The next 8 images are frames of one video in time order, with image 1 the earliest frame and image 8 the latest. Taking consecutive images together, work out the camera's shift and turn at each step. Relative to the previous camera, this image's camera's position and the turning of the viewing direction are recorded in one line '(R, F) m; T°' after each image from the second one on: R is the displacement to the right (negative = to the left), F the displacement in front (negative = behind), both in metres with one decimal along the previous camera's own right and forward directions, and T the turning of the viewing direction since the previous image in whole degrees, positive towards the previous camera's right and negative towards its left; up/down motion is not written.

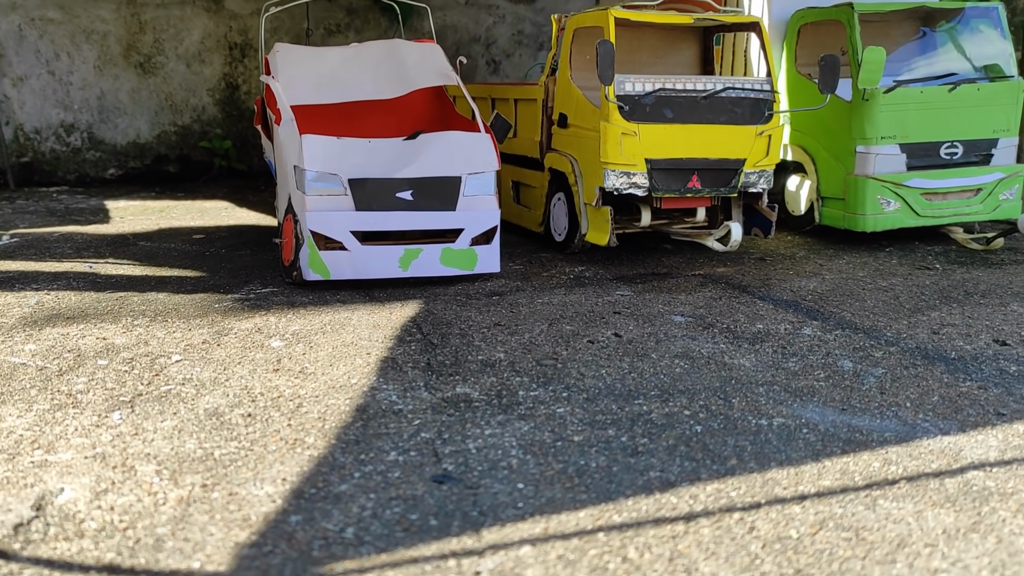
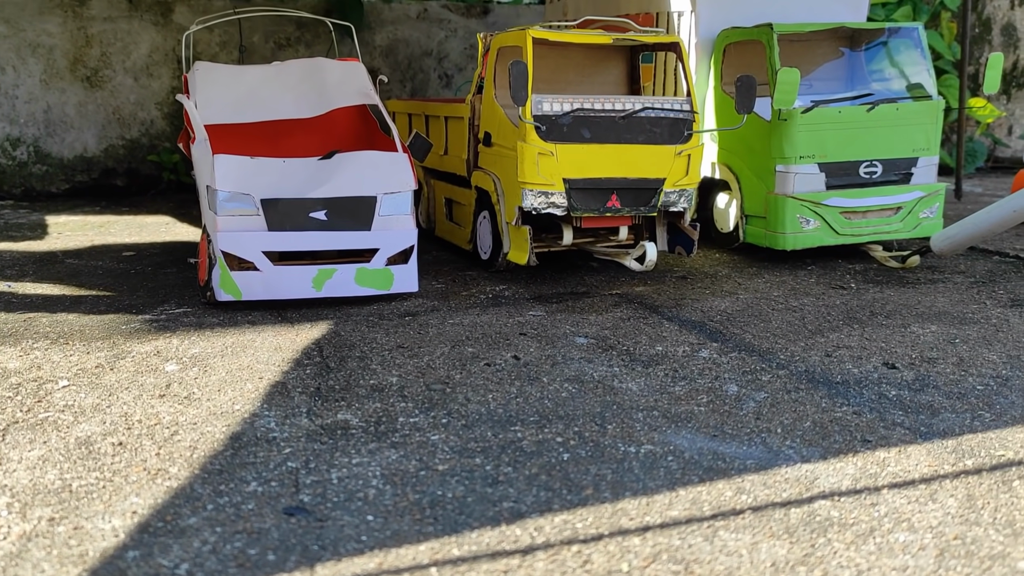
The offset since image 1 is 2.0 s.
(+0.5, 0.0) m; +1°
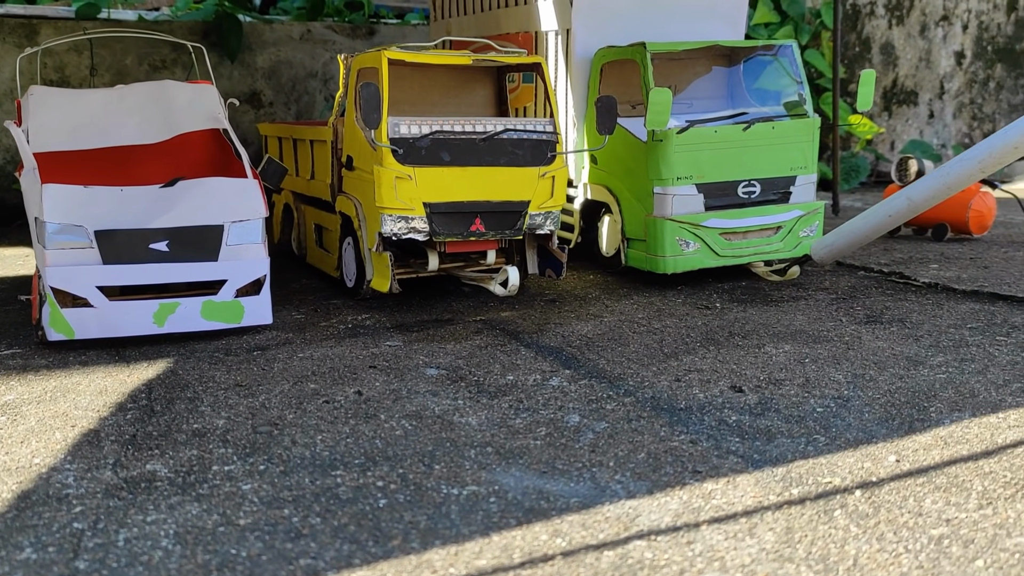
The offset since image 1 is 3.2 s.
(+0.5, +0.2) m; +5°
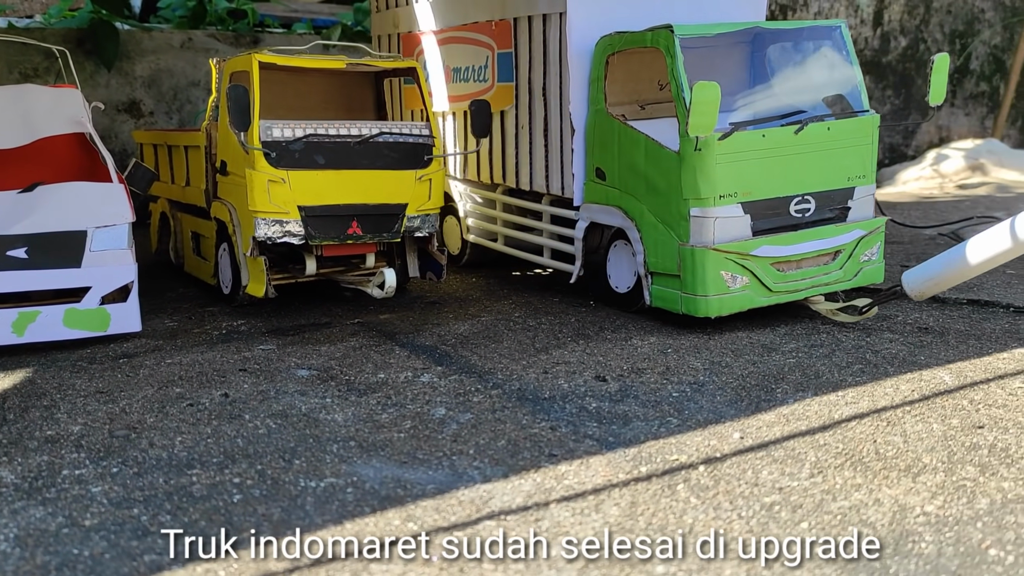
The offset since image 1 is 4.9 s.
(+0.2, -0.1) m; +6°
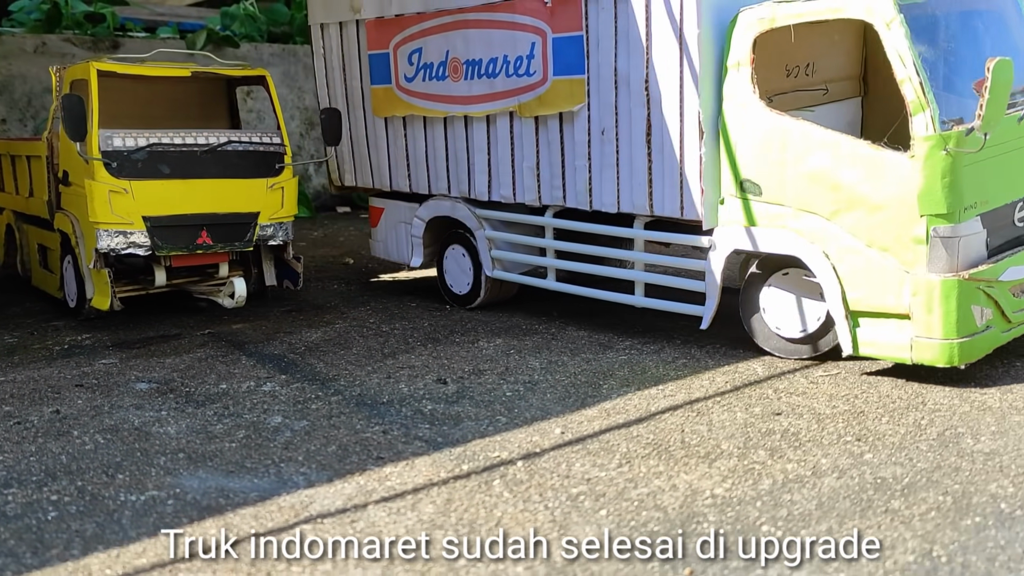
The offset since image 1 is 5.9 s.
(+0.3, -0.2) m; +6°
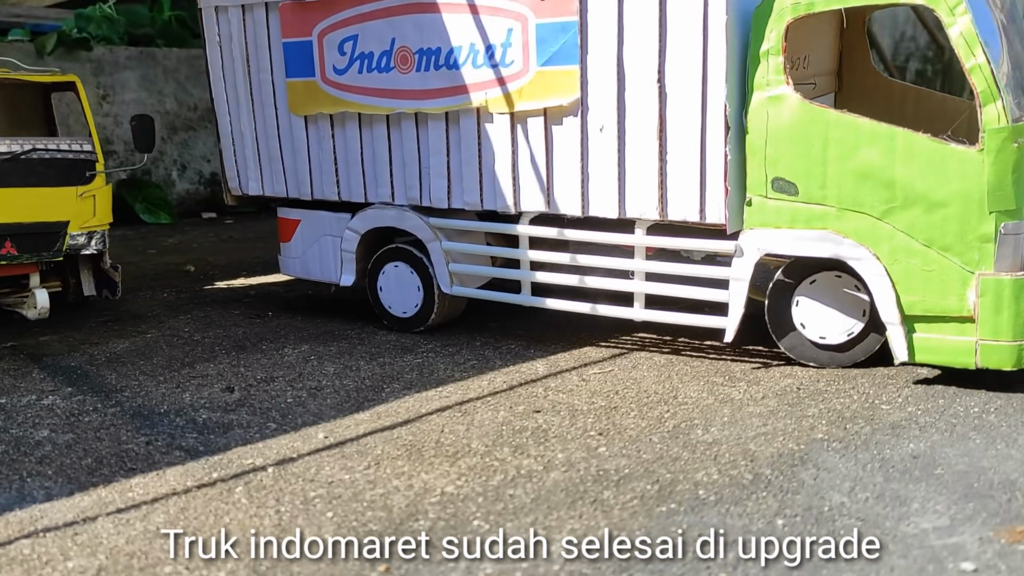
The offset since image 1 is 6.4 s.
(+0.7, -0.1) m; +5°
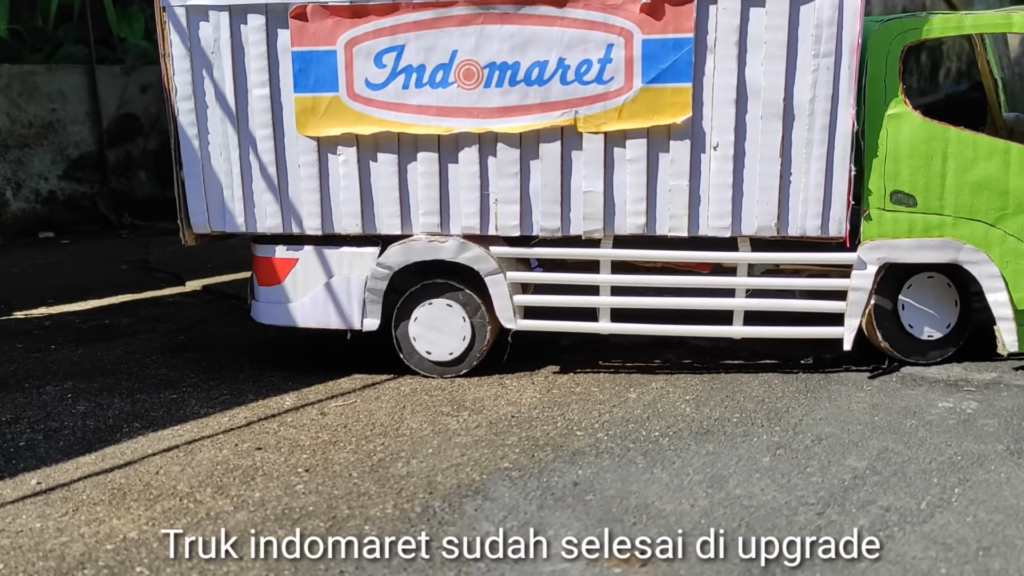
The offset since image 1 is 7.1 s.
(+0.9, -0.2) m; +6°
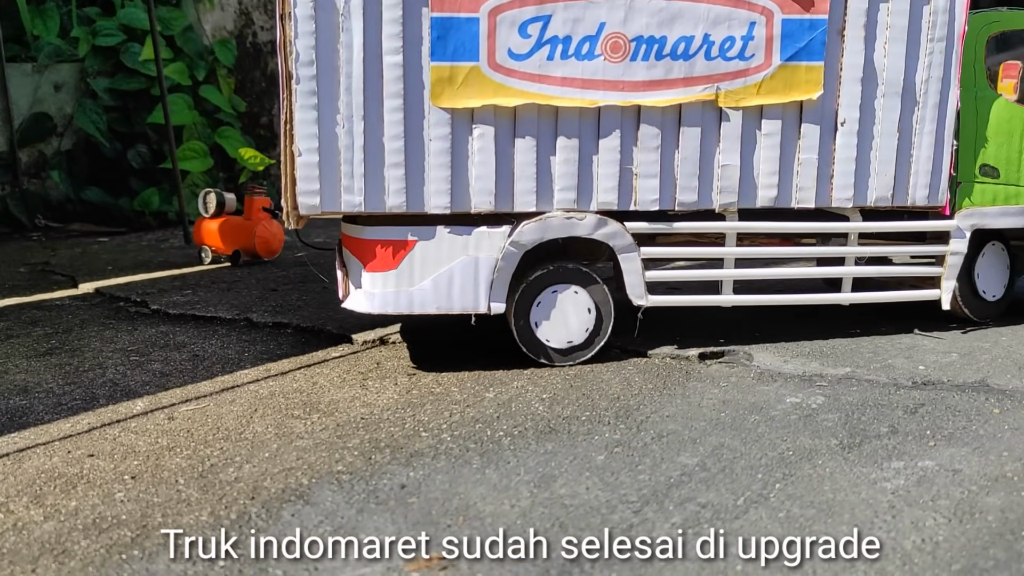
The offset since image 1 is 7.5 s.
(+0.6, +0.1) m; +3°
